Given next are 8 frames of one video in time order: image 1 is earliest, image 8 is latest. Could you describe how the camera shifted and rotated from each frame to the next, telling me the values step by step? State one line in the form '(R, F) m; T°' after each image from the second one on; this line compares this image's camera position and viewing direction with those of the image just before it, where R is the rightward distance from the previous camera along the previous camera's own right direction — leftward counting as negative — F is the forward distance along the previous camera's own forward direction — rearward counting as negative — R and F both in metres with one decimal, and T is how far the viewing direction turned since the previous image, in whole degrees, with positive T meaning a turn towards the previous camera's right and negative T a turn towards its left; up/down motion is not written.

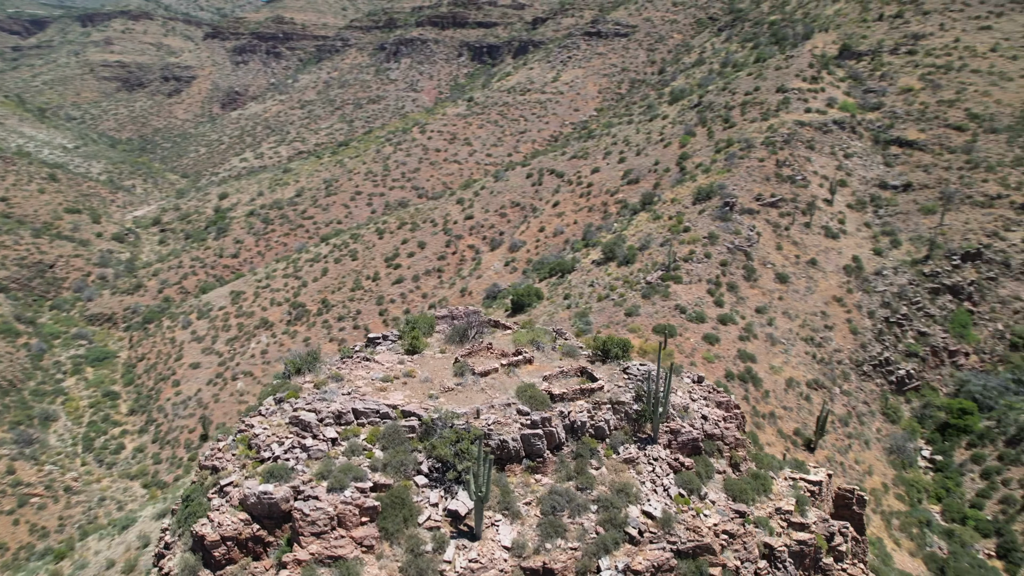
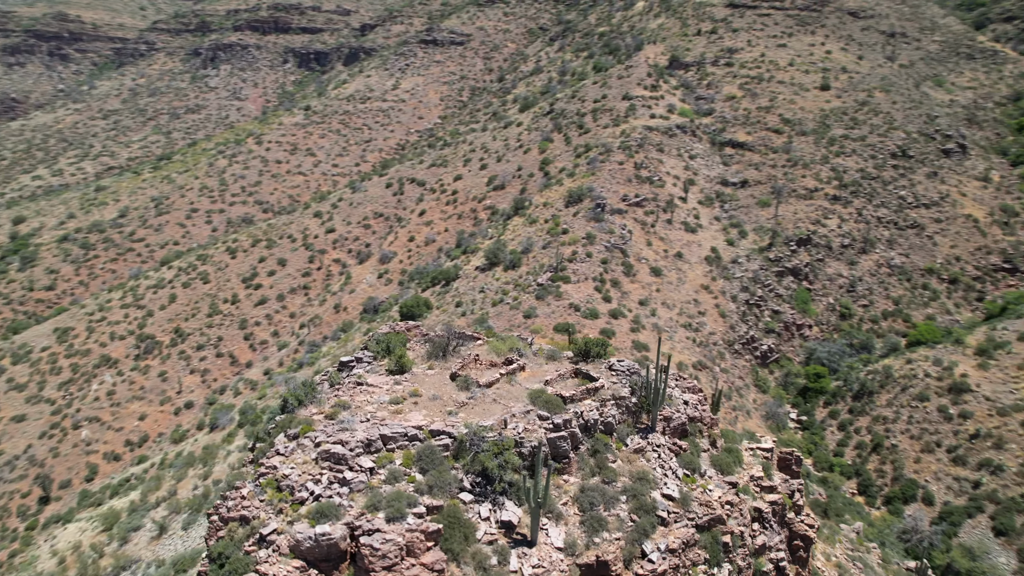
(-3.3, +0.1) m; +15°
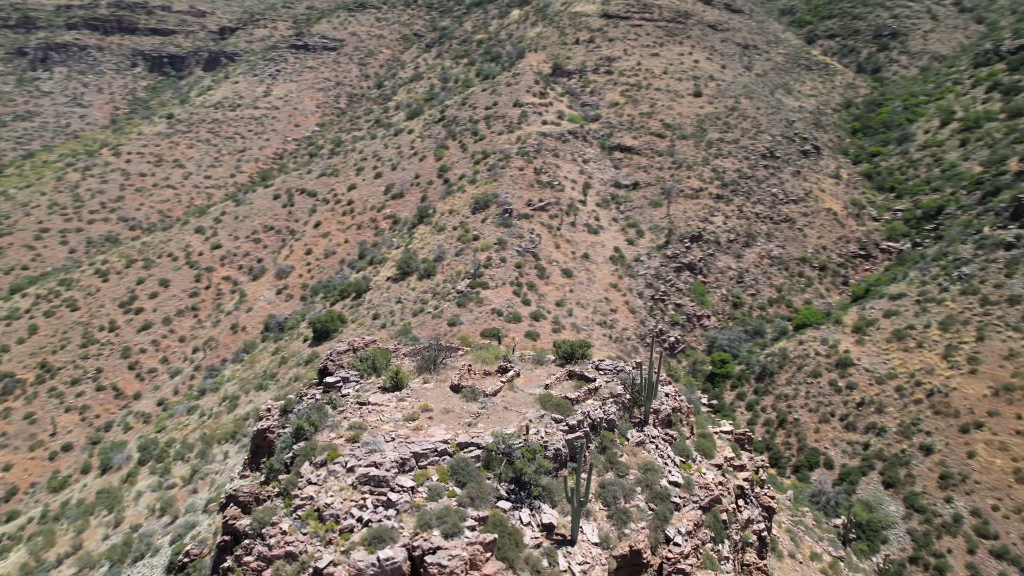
(-2.6, 0.0) m; +11°
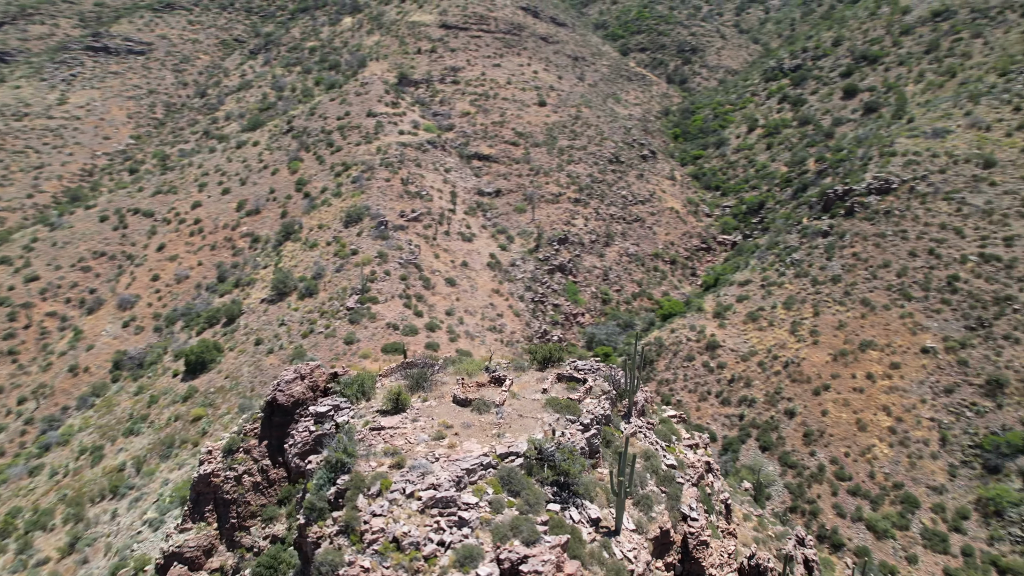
(-3.6, +0.1) m; +15°
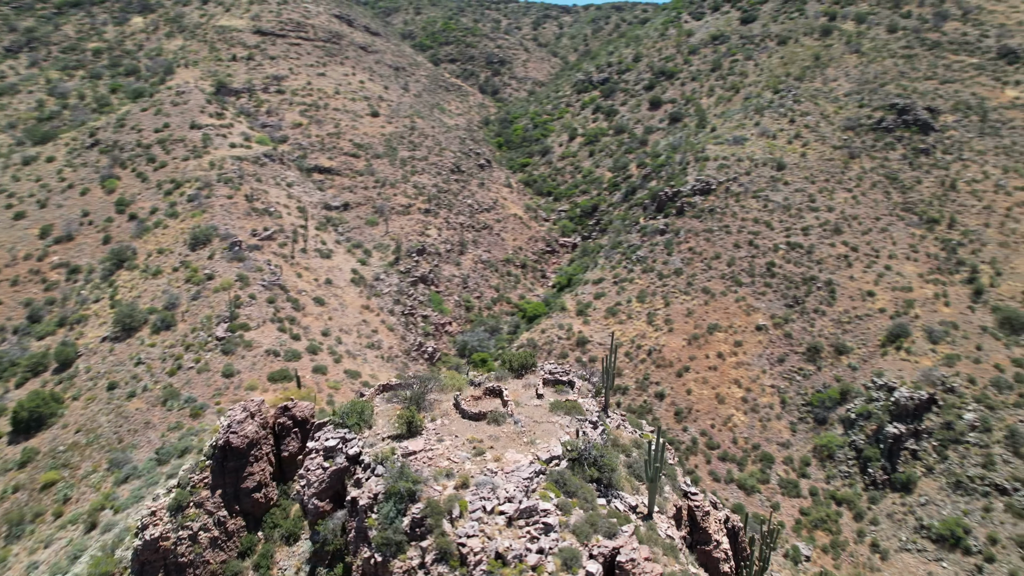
(-4.2, +0.3) m; +17°
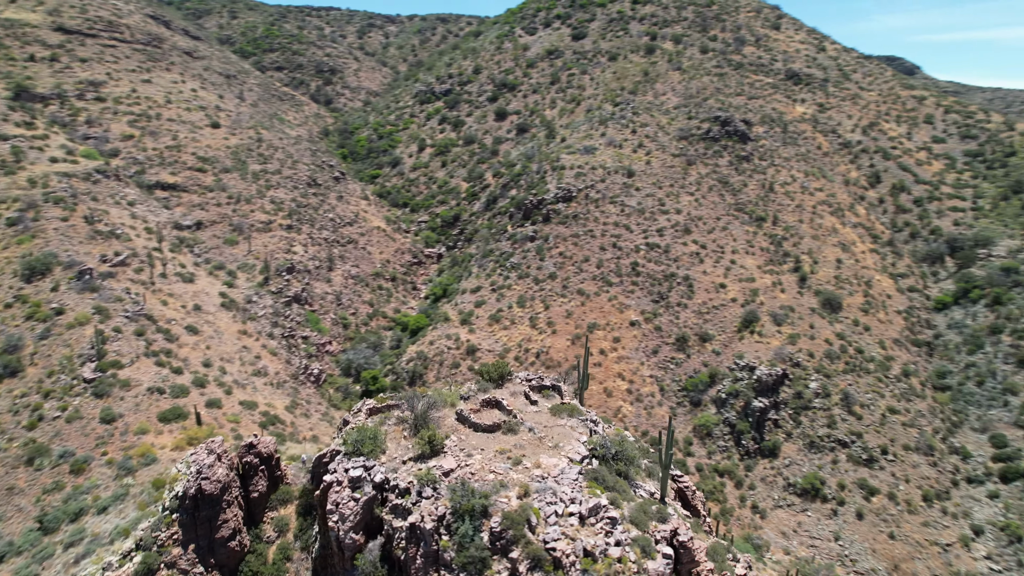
(-3.8, +0.2) m; +15°
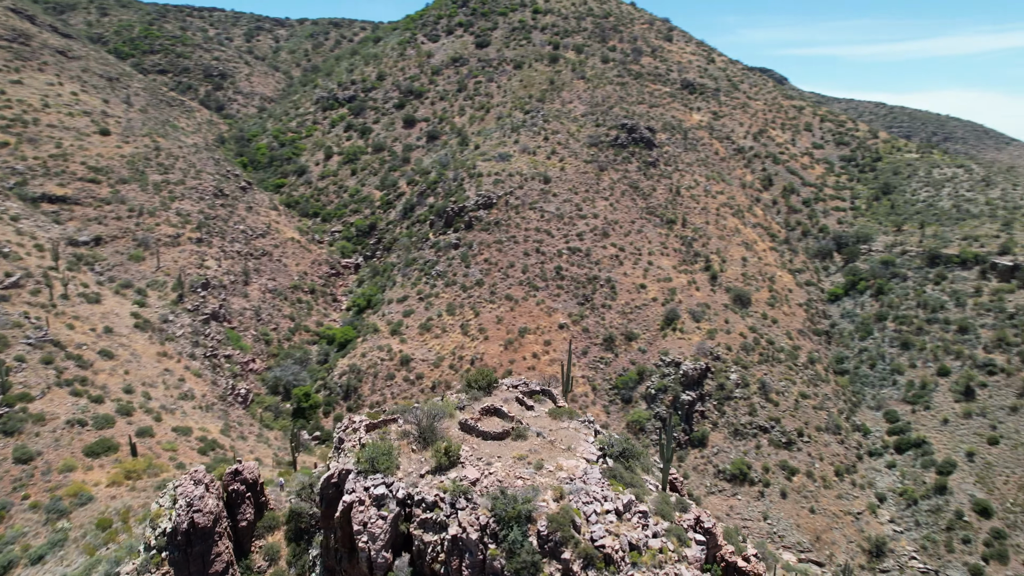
(-2.3, 0.0) m; +9°
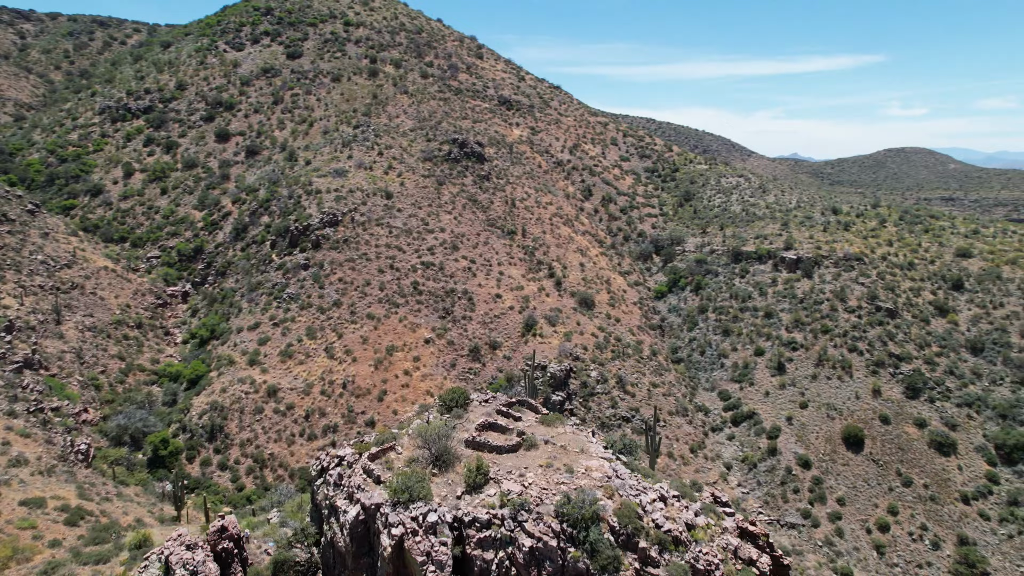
(-4.4, +0.3) m; +18°
